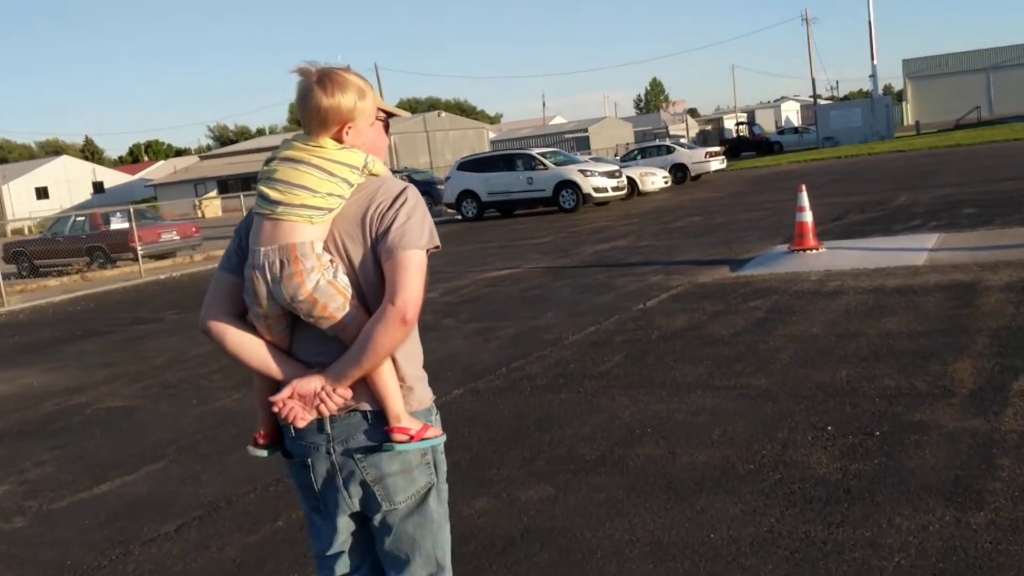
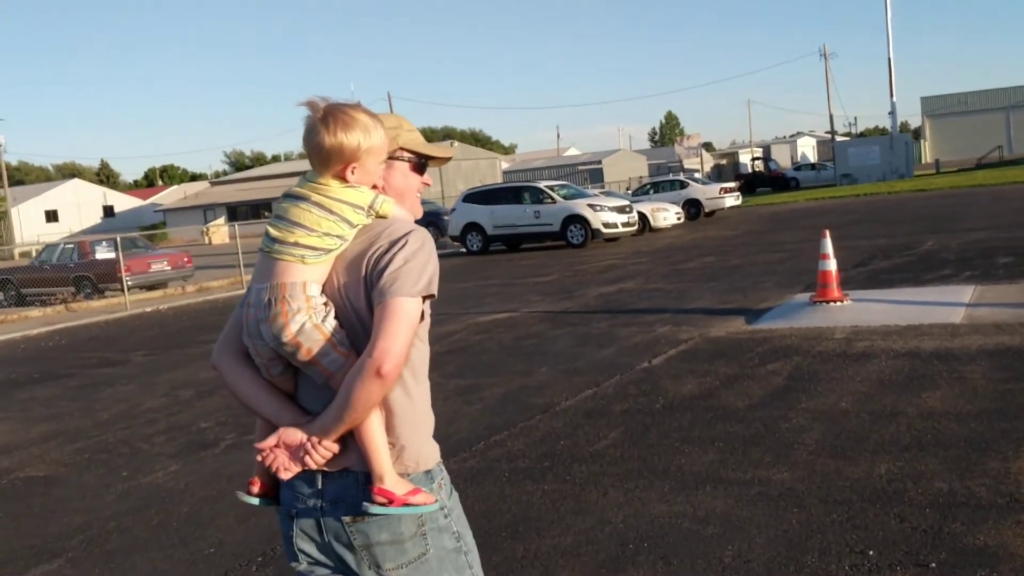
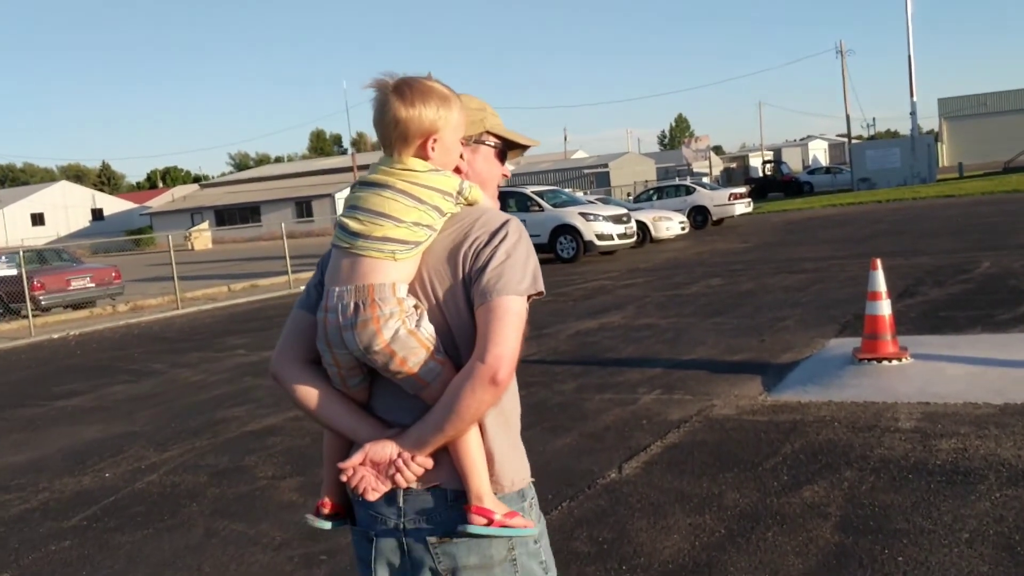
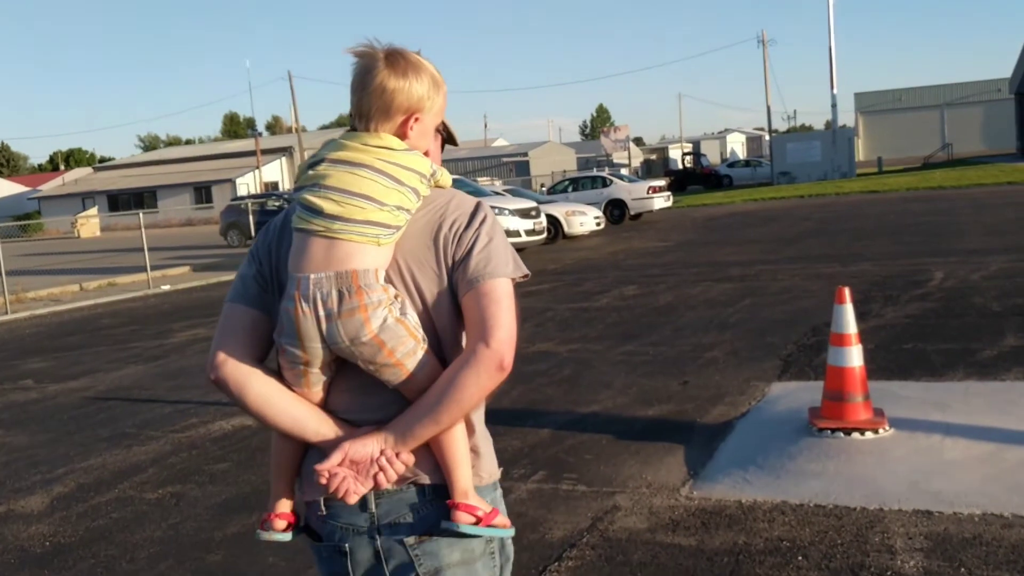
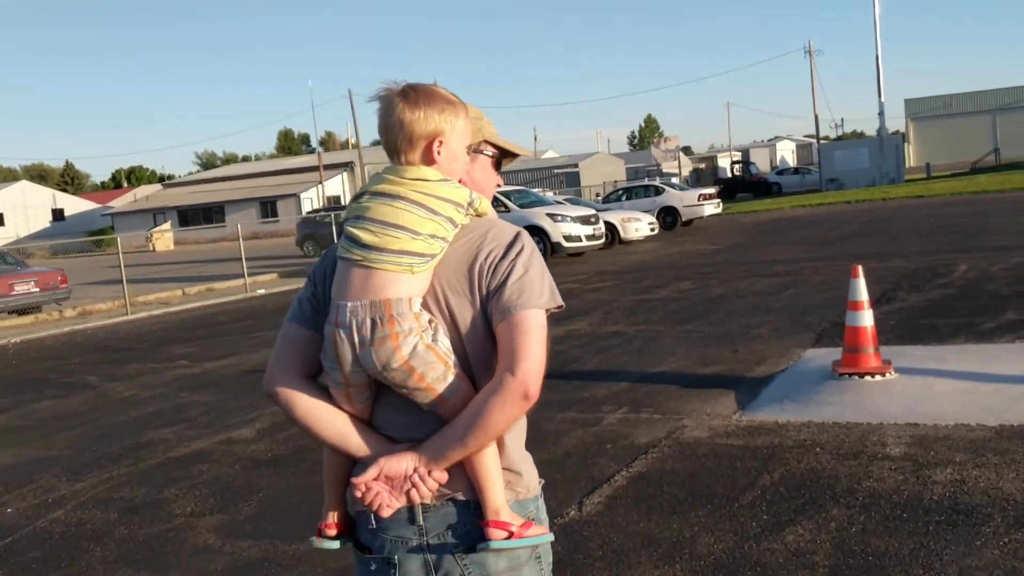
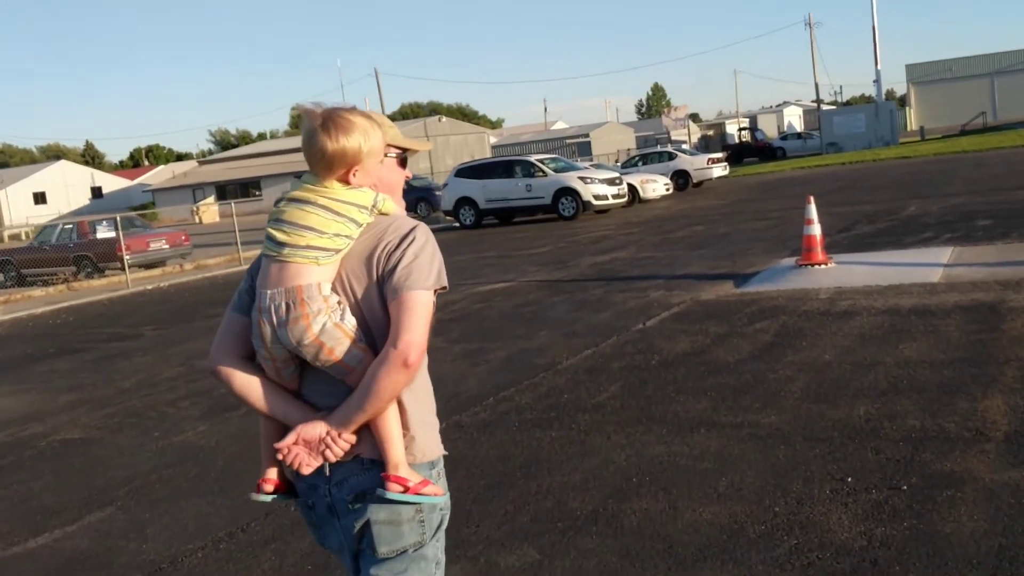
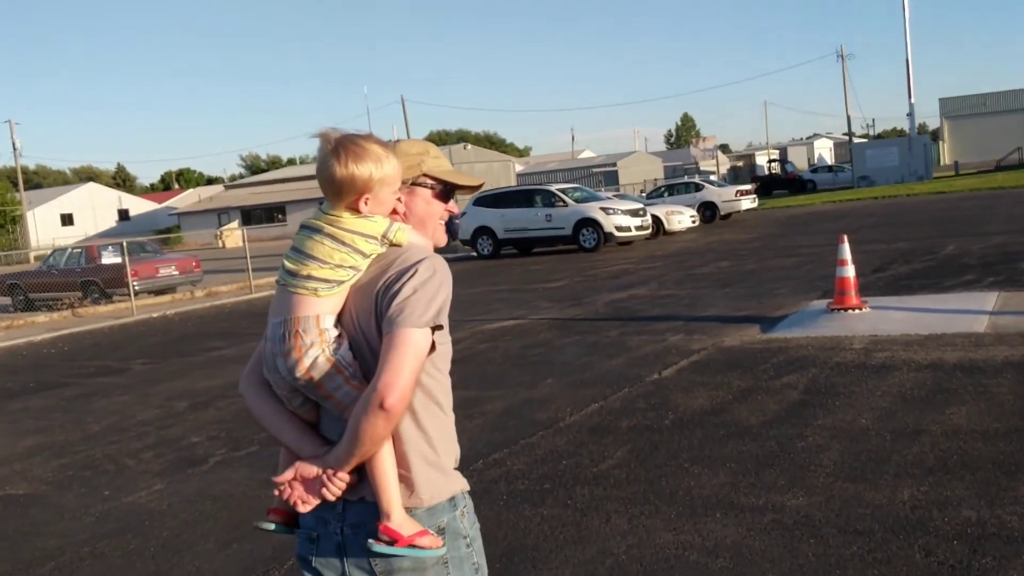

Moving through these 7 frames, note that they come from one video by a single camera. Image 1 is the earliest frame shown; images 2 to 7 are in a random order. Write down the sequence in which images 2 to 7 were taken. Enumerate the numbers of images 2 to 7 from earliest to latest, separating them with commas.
6, 2, 7, 3, 5, 4
